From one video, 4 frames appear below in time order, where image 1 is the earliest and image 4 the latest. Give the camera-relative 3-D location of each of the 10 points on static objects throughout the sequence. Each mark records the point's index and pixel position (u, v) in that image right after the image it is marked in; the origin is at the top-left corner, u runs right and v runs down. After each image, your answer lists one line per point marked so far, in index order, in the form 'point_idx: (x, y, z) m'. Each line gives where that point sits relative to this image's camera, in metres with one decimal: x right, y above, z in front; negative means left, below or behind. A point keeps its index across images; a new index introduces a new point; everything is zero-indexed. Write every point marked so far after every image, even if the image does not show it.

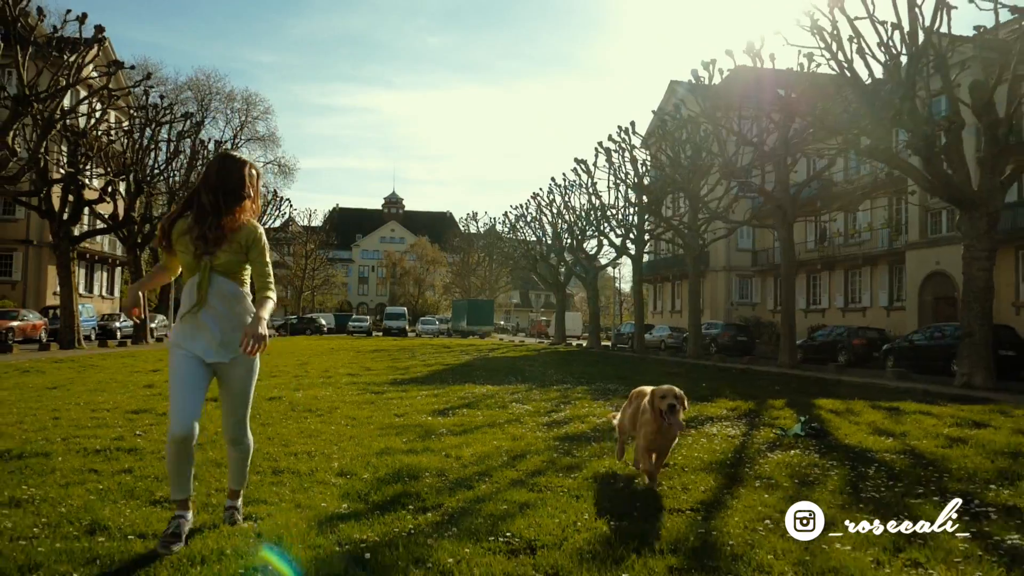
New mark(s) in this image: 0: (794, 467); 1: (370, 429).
0: (+3.0, -1.6, +7.7) m
1: (-1.8, -1.7, +9.9) m
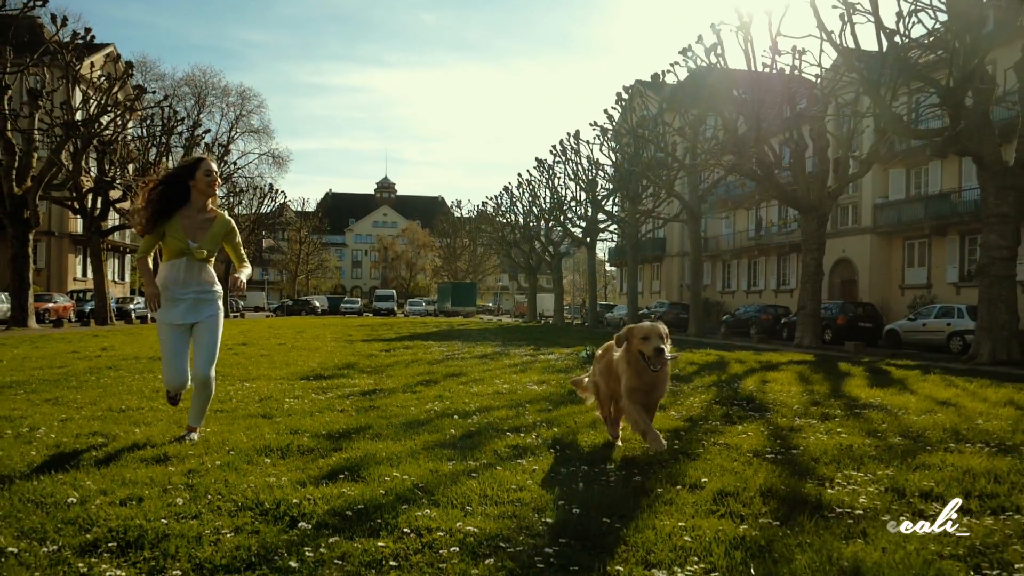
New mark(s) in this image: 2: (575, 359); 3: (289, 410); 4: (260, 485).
0: (+1.1, -1.3, +14.6) m
1: (-3.7, -1.3, +16.8) m
2: (+1.2, -1.4, +15.1) m
3: (-2.0, -1.1, +7.3) m
4: (-1.4, -1.1, +4.2) m
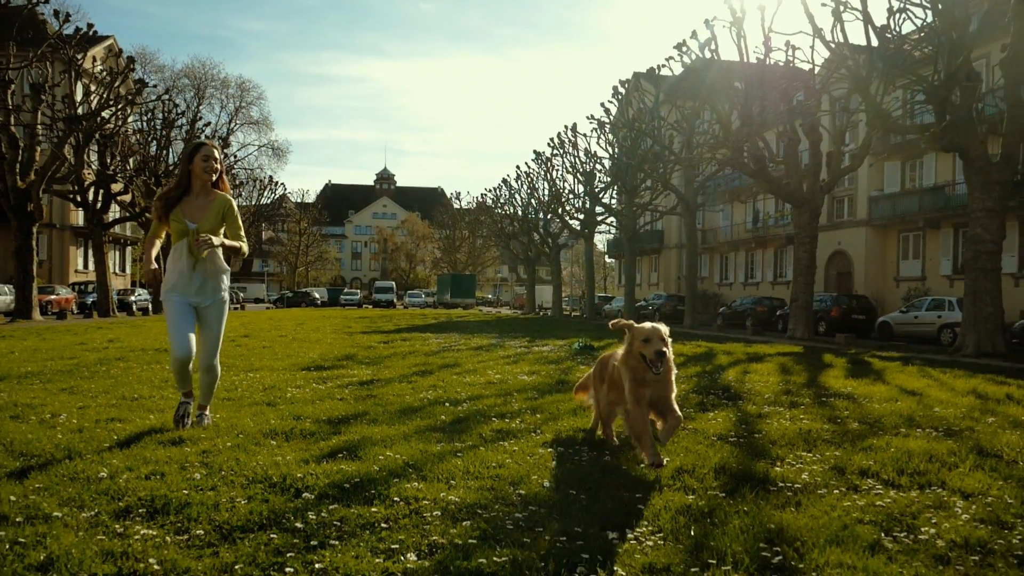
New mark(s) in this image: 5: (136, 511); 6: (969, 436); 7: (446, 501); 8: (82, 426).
0: (+1.0, -1.2, +15.1) m
1: (-3.9, -1.2, +17.3) m
2: (+1.1, -1.2, +15.6) m
3: (-2.2, -1.1, +7.8) m
4: (-1.5, -1.0, +4.7) m
5: (-1.8, -1.1, +3.8) m
6: (+3.5, -1.1, +6.0) m
7: (-0.3, -1.1, +3.9) m
8: (-3.4, -1.1, +6.3) m
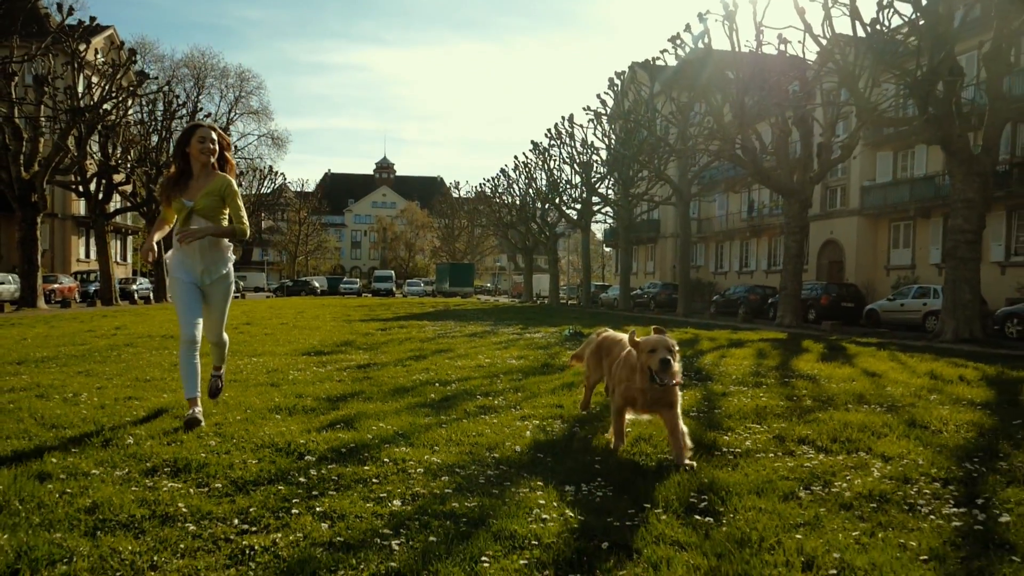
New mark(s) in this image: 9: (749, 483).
0: (+0.9, -1.0, +15.8) m
1: (-4.0, -1.0, +17.9) m
2: (+0.9, -1.0, +16.2) m
3: (-2.3, -1.0, +8.4) m
4: (-1.6, -1.0, +5.3) m
5: (-1.9, -1.0, +4.4) m
6: (+3.3, -1.0, +6.6) m
7: (-0.5, -1.0, +4.5) m
8: (-3.6, -1.0, +6.9) m
9: (+1.3, -1.0, +4.2) m
